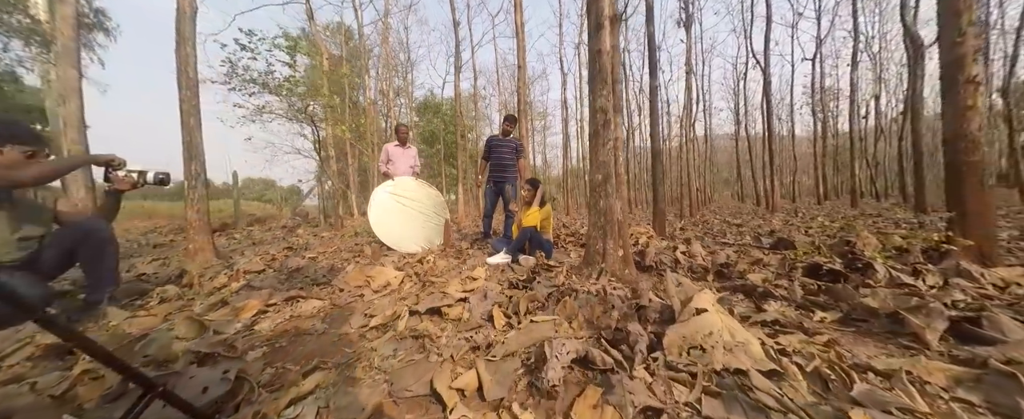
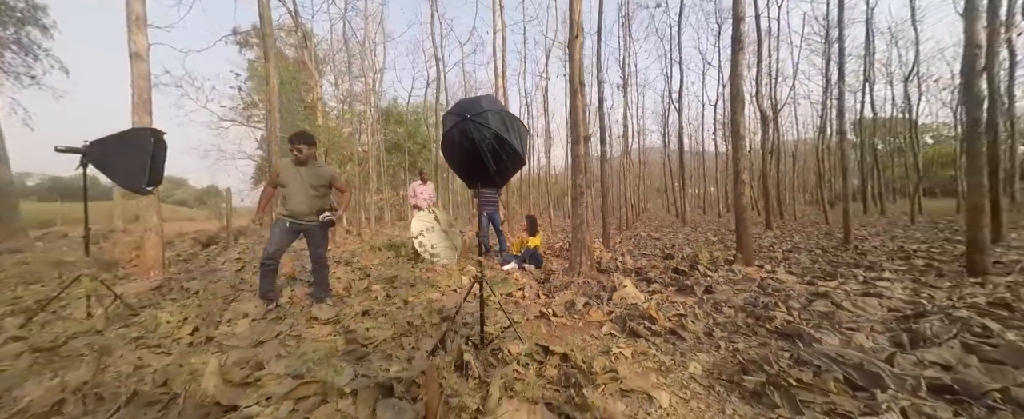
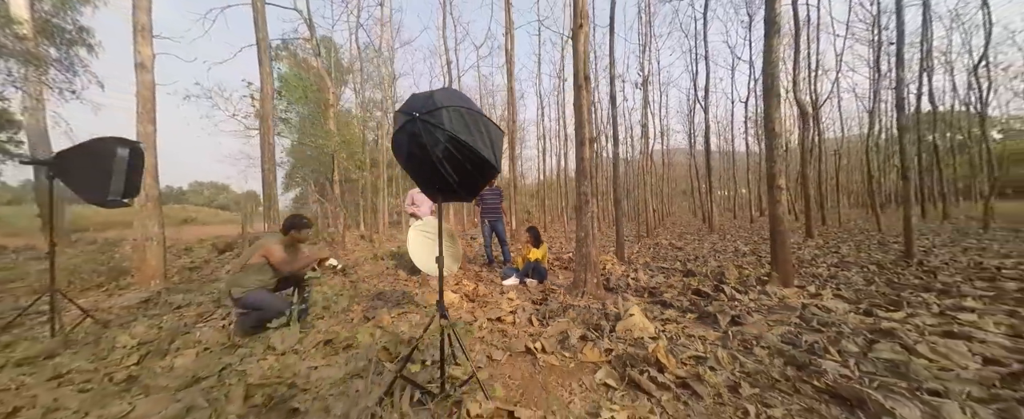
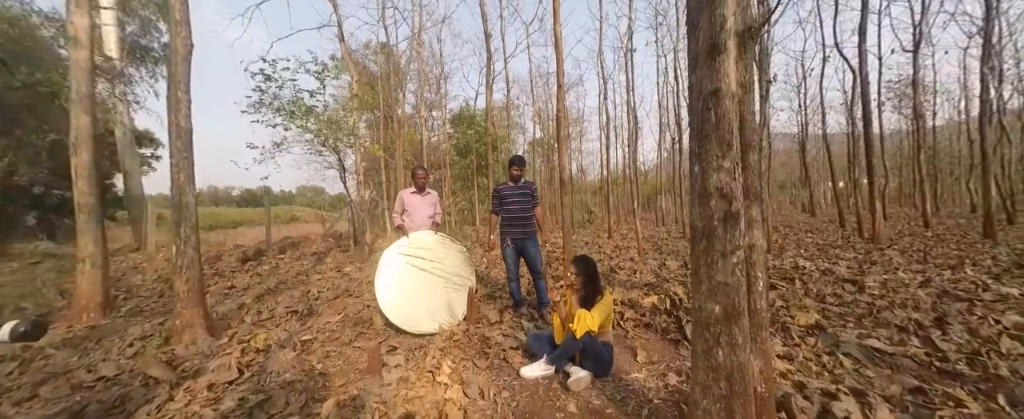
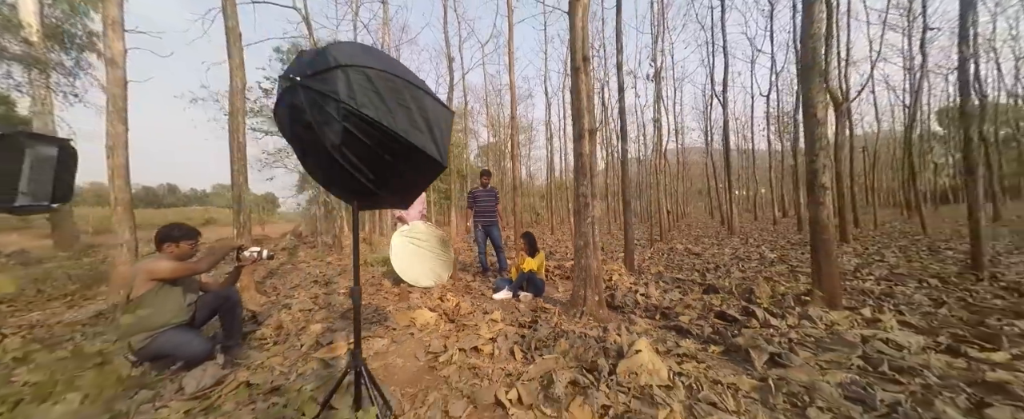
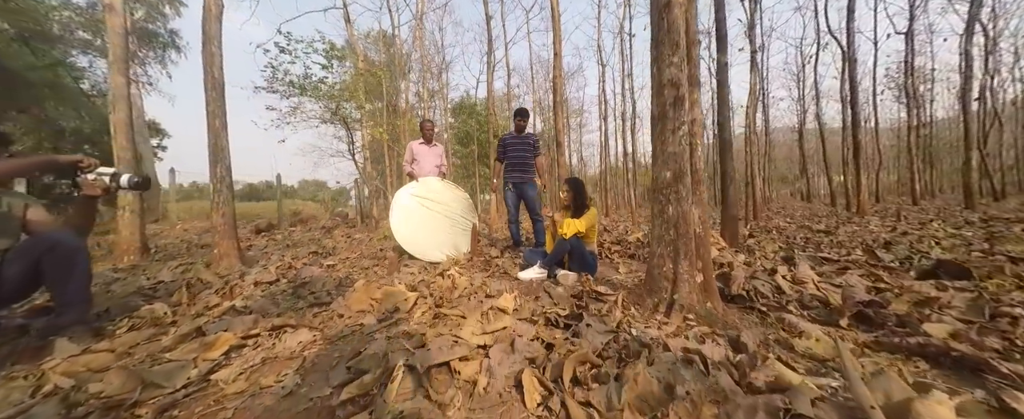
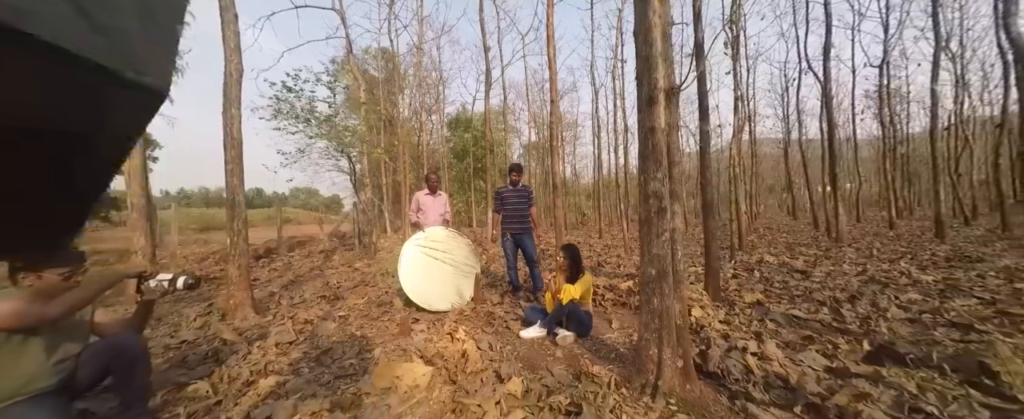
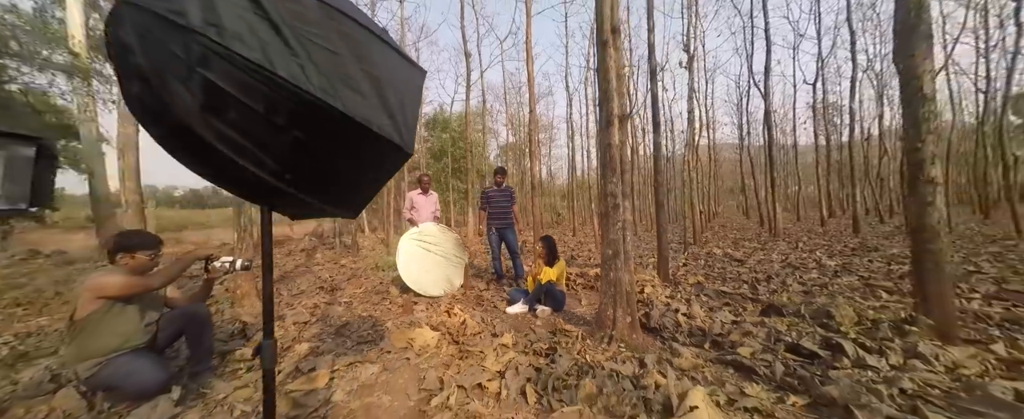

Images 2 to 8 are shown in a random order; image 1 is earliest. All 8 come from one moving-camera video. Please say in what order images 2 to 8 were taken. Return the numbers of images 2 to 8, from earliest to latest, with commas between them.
6, 4, 7, 8, 5, 3, 2
